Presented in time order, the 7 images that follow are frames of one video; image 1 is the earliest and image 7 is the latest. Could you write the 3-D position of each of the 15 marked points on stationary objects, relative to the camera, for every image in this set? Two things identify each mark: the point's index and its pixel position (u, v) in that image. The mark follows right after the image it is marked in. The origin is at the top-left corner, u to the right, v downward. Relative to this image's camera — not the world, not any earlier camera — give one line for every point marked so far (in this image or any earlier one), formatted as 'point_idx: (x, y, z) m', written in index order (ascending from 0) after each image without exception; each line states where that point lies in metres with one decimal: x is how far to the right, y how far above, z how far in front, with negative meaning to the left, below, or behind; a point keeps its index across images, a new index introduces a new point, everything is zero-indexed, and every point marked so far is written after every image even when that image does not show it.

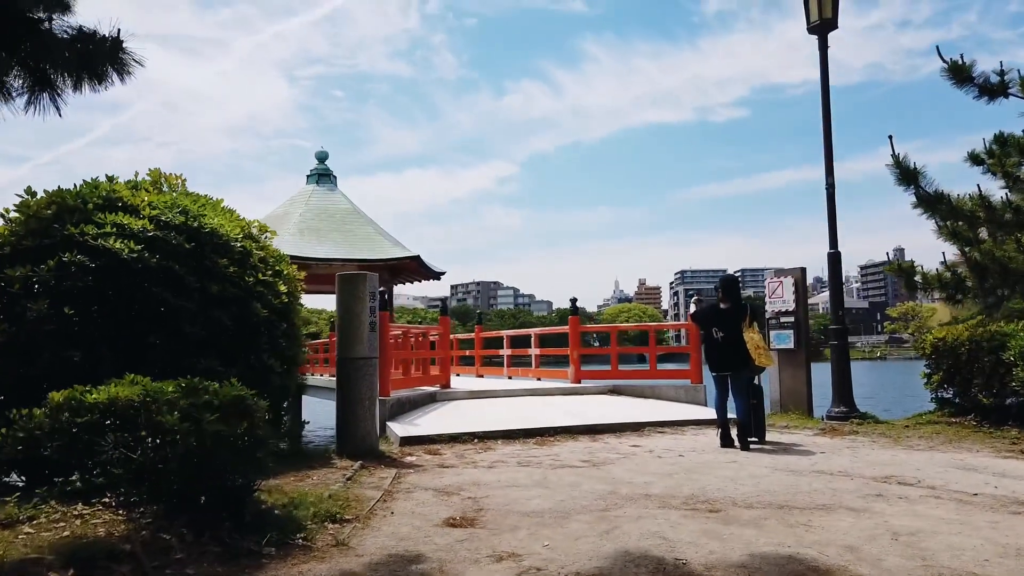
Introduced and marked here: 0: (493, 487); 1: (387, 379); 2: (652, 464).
0: (-0.2, -1.4, +5.5) m
1: (-1.4, -1.1, +8.7) m
2: (+1.2, -1.5, +6.6) m
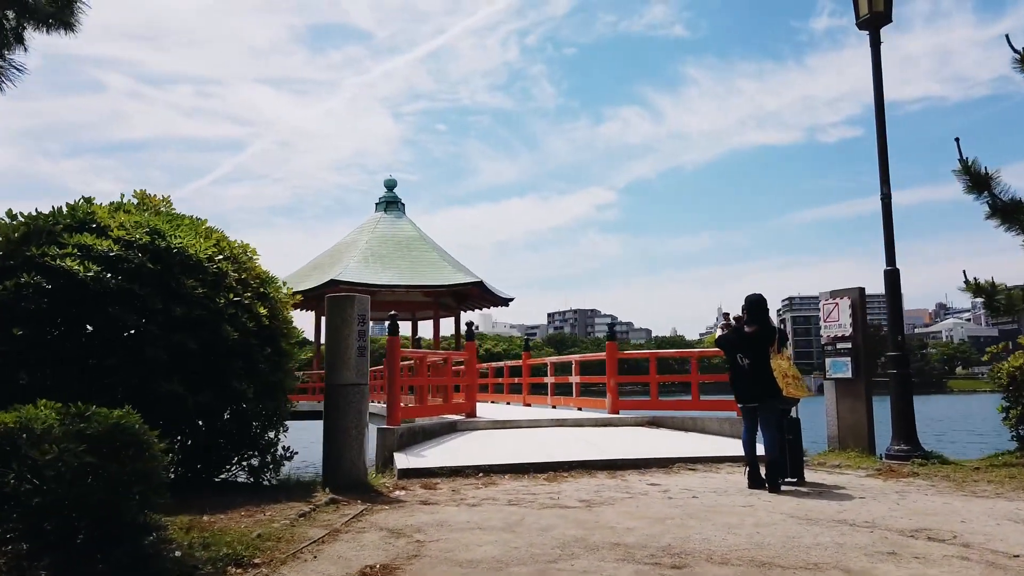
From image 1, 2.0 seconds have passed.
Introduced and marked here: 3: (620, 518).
0: (-0.4, -1.6, +5.0) m
1: (-1.3, -1.3, +8.4) m
2: (+1.1, -1.7, +5.9) m
3: (+0.8, -1.6, +5.3) m
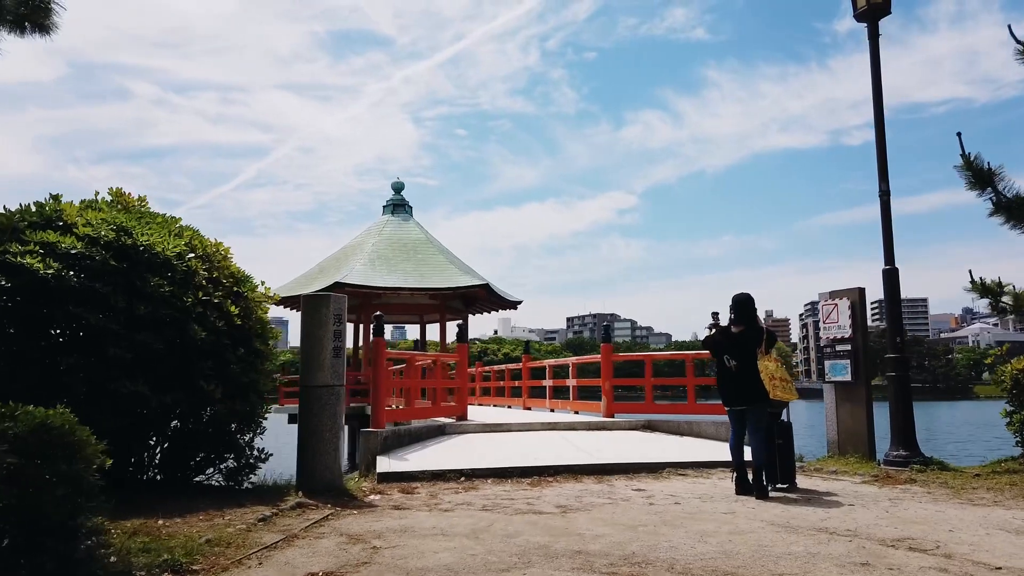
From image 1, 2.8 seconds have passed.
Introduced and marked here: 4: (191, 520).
0: (-0.6, -1.5, +4.8) m
1: (-1.4, -1.3, +8.2) m
2: (+0.9, -1.7, +5.6) m
3: (+0.5, -1.6, +5.1) m
4: (-2.0, -1.4, +4.6) m
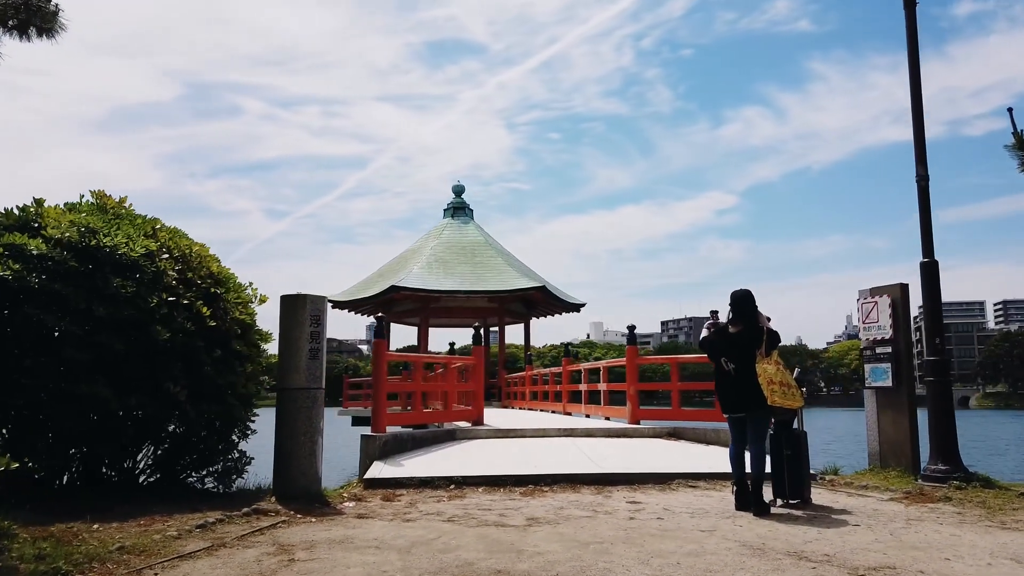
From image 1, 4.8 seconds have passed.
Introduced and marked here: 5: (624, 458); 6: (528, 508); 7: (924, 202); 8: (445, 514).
0: (-0.9, -1.5, +4.5) m
1: (-1.4, -1.3, +8.0) m
2: (+0.6, -1.6, +5.2) m
3: (+0.2, -1.6, +4.7) m
4: (-2.3, -1.4, +4.5) m
5: (+1.2, -1.8, +7.9) m
6: (+0.1, -1.7, +6.0) m
7: (+3.9, +0.8, +7.2) m
8: (-0.5, -1.7, +5.7) m
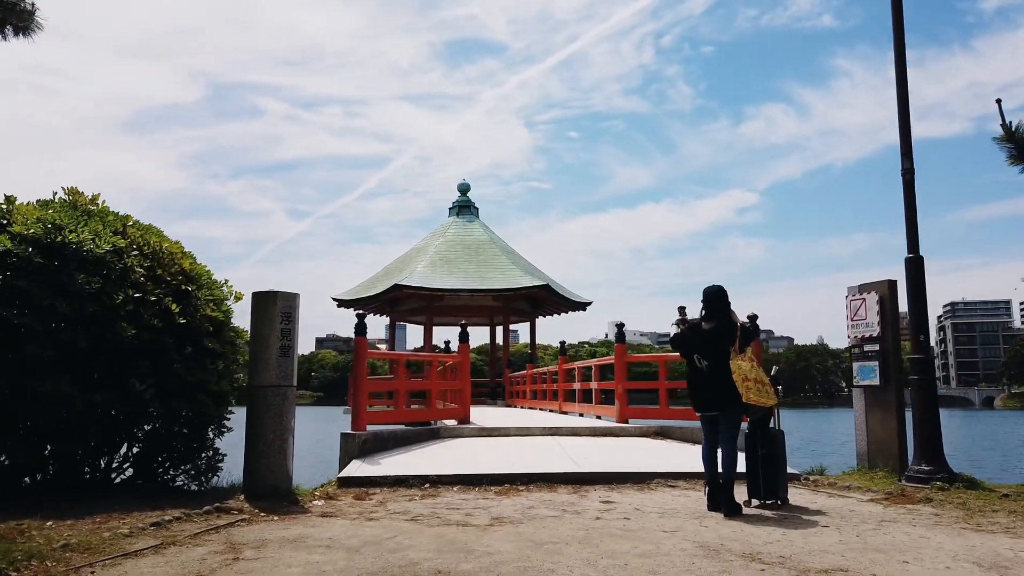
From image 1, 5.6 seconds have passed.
0: (-1.2, -1.5, +4.5) m
1: (-1.6, -1.3, +8.0) m
2: (+0.4, -1.6, +5.1) m
3: (0.0, -1.5, +4.7) m
4: (-2.6, -1.4, +4.5) m
5: (+1.0, -1.7, +7.8) m
6: (-0.1, -1.7, +6.0) m
7: (+3.7, +0.8, +7.0) m
8: (-0.8, -1.7, +5.7) m
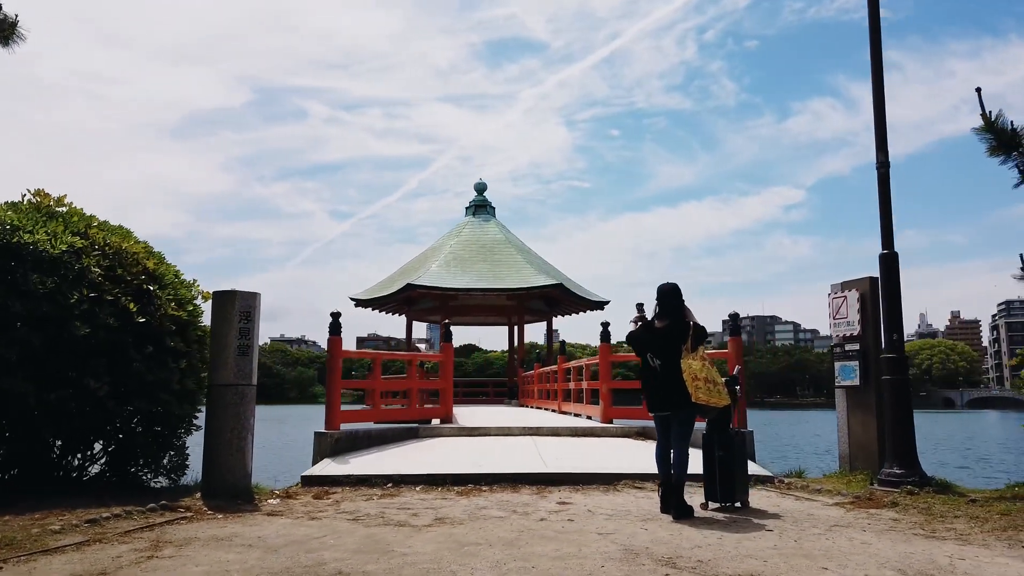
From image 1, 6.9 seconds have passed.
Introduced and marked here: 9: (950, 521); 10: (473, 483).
0: (-1.7, -1.5, +4.5) m
1: (-1.8, -1.3, +8.0) m
2: (-0.1, -1.6, +5.1) m
3: (-0.5, -1.5, +4.6) m
4: (-3.0, -1.4, +4.6) m
5: (+0.7, -1.7, +7.7) m
6: (-0.5, -1.7, +5.9) m
7: (+3.3, +0.9, +6.8) m
8: (-1.1, -1.7, +5.7) m
9: (+3.0, -1.6, +5.2) m
10: (-0.4, -1.8, +6.9) m
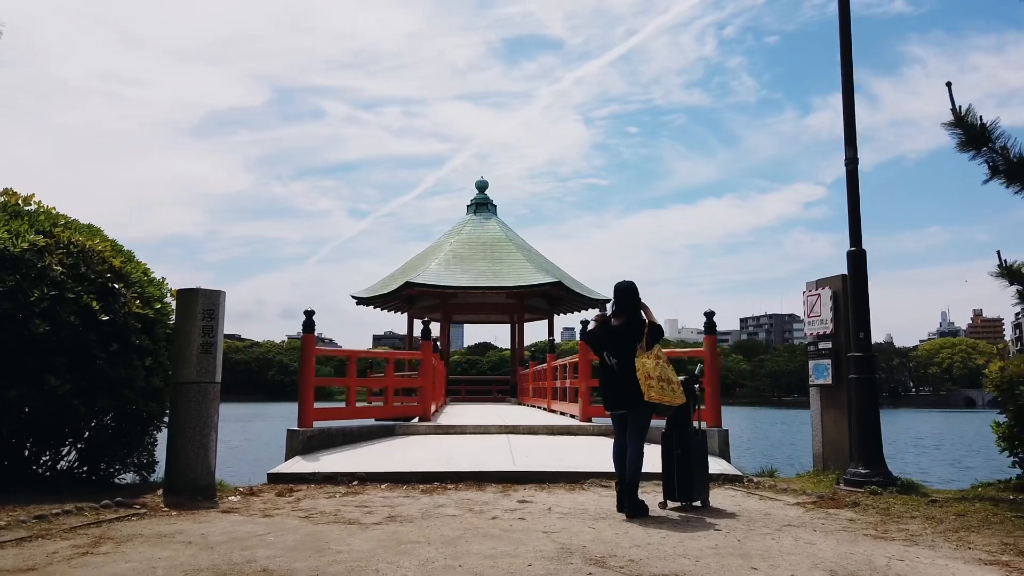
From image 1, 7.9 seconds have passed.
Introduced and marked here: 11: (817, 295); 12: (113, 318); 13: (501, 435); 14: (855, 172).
0: (-2.0, -1.5, +4.5) m
1: (-2.1, -1.3, +8.0) m
2: (-0.4, -1.6, +5.1) m
3: (-0.8, -1.5, +4.6) m
4: (-3.4, -1.4, +4.7) m
5: (+0.4, -1.7, +7.7) m
6: (-0.8, -1.7, +5.9) m
7: (+3.0, +0.9, +6.7) m
8: (-1.5, -1.7, +5.7) m
9: (+2.7, -1.6, +5.2) m
10: (-0.7, -1.8, +6.9) m
11: (+3.1, -0.1, +7.7) m
12: (-3.3, -0.2, +6.3) m
13: (-0.1, -1.7, +8.7) m
14: (+3.1, +1.0, +6.8) m
